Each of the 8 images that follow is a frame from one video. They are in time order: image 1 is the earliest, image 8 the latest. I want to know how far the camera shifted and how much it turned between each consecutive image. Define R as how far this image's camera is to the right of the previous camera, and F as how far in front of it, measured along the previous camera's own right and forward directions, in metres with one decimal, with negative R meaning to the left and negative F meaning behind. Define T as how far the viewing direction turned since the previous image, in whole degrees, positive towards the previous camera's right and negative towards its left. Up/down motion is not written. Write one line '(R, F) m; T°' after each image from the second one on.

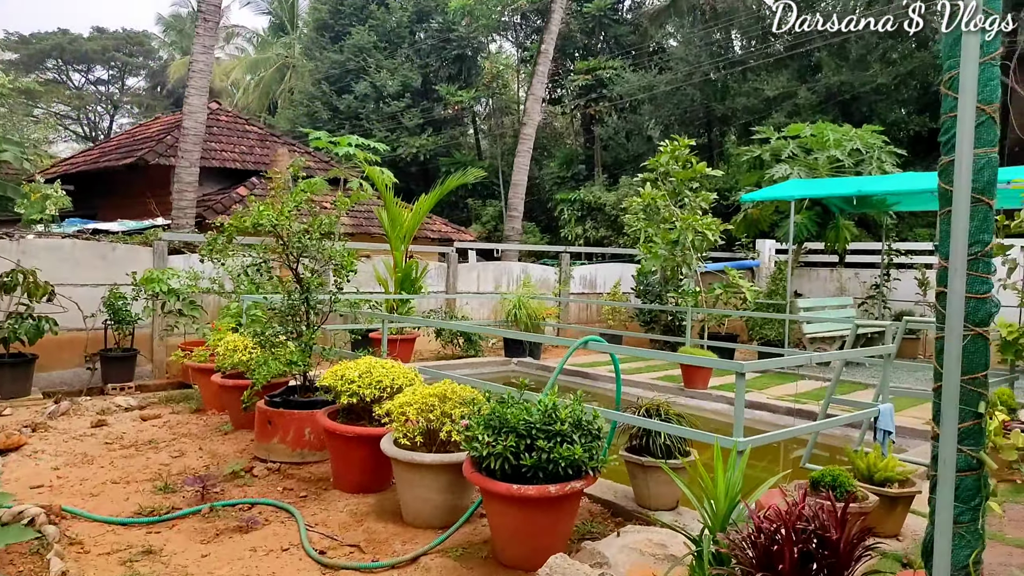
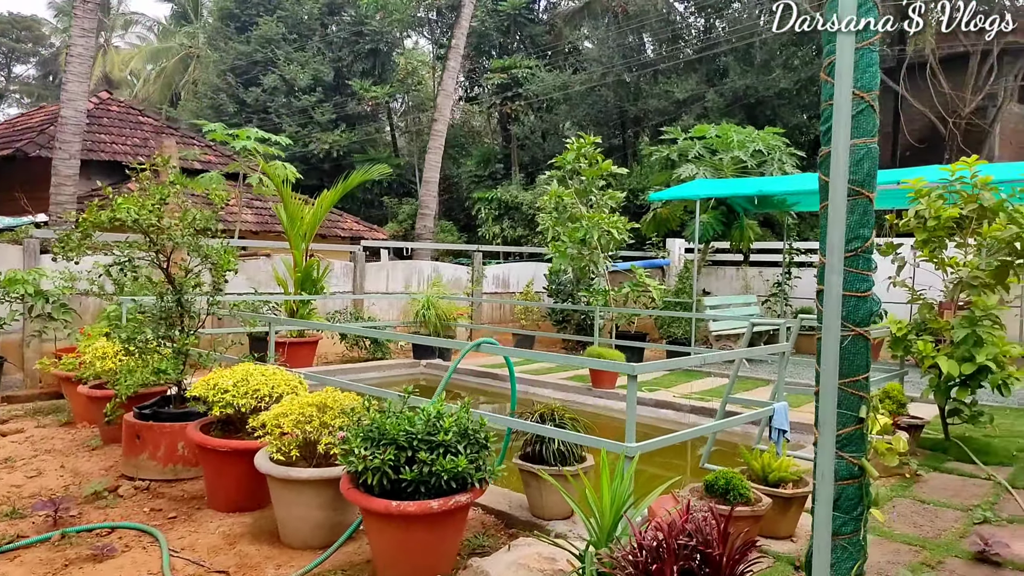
(+0.1, +0.2) m; +6°
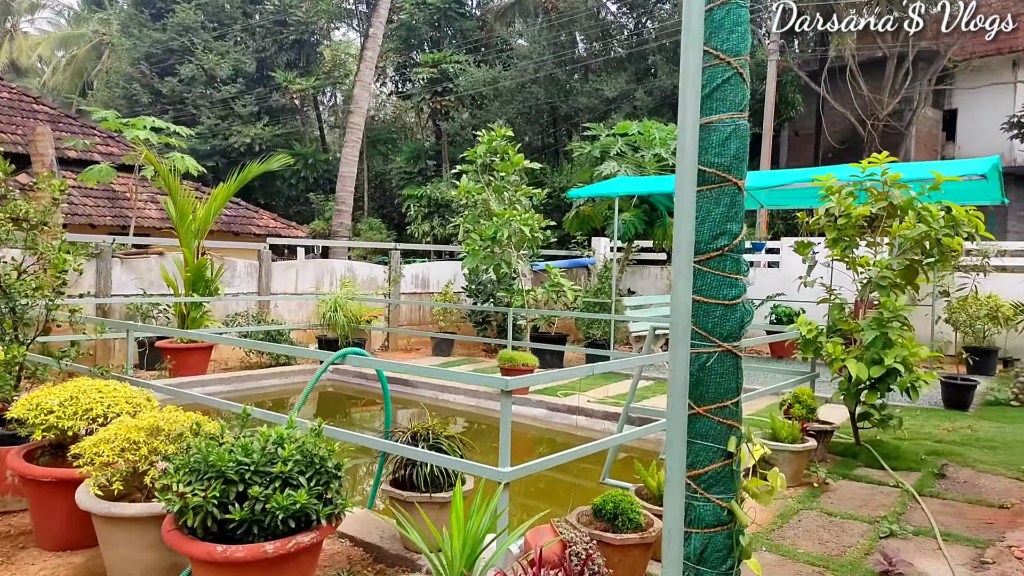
(+0.3, +0.3) m; +5°
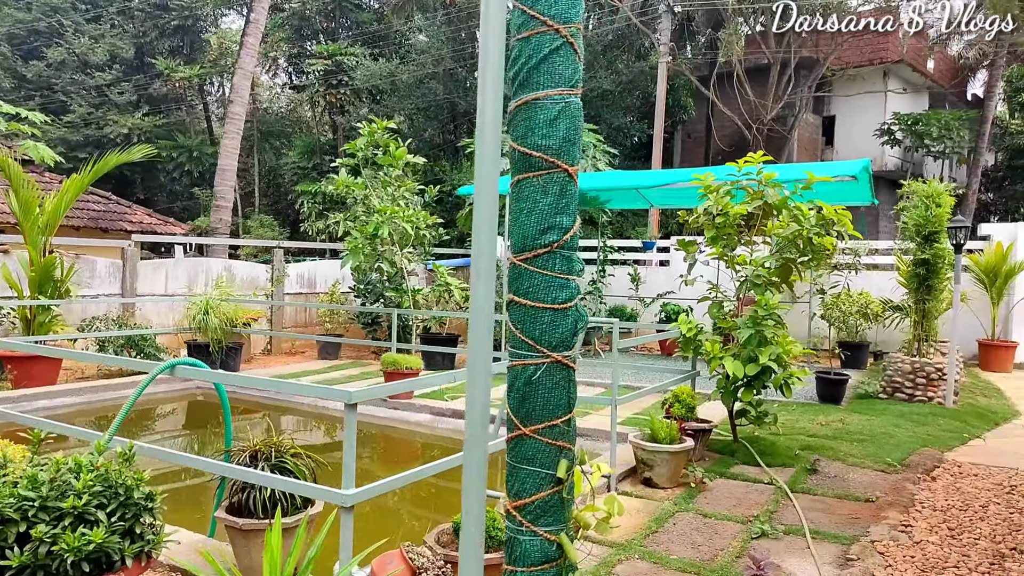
(+0.2, +0.2) m; +7°
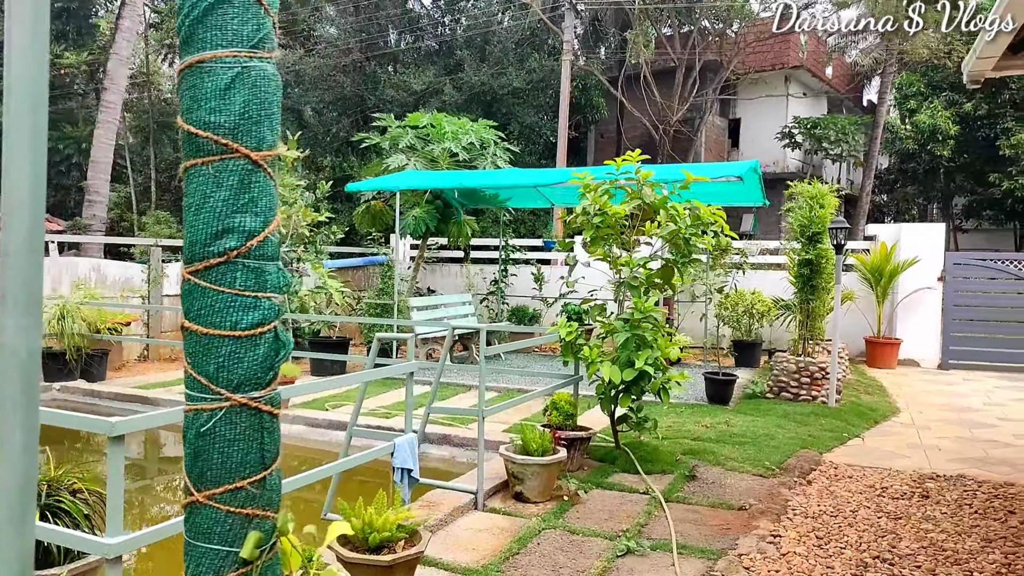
(+0.3, +0.2) m; +6°
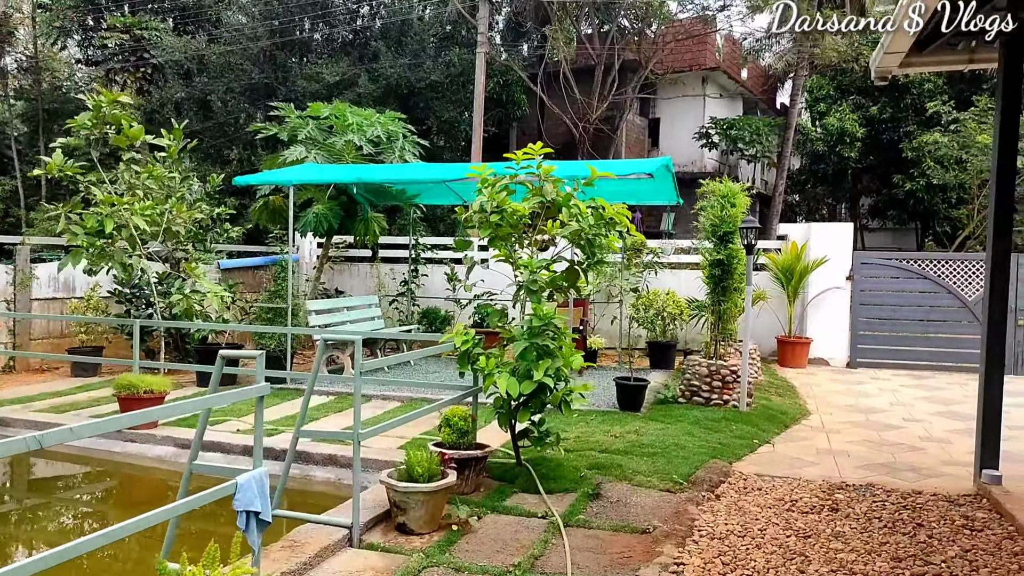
(+0.2, +0.4) m; +6°
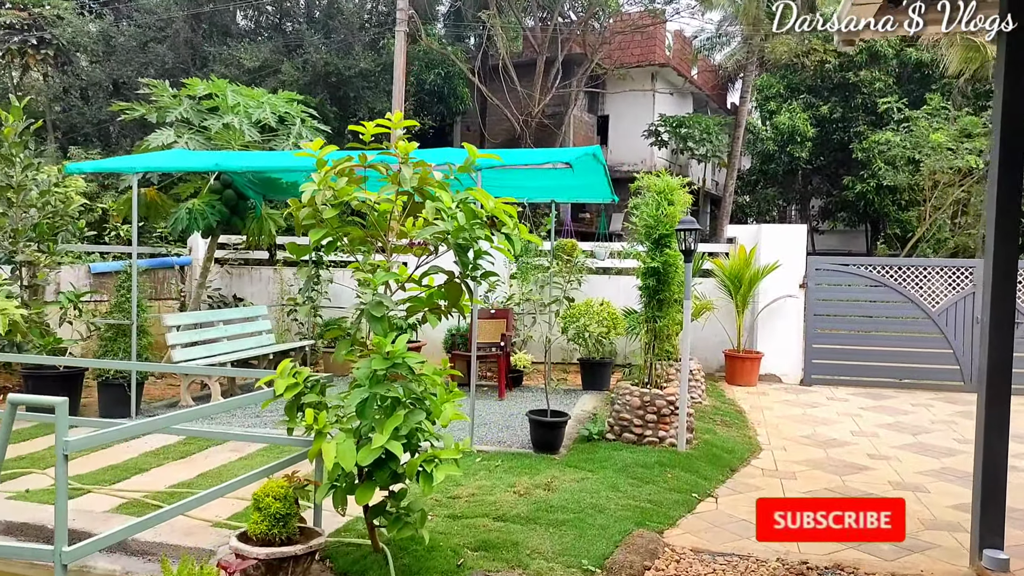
(+0.4, +1.1) m; +3°
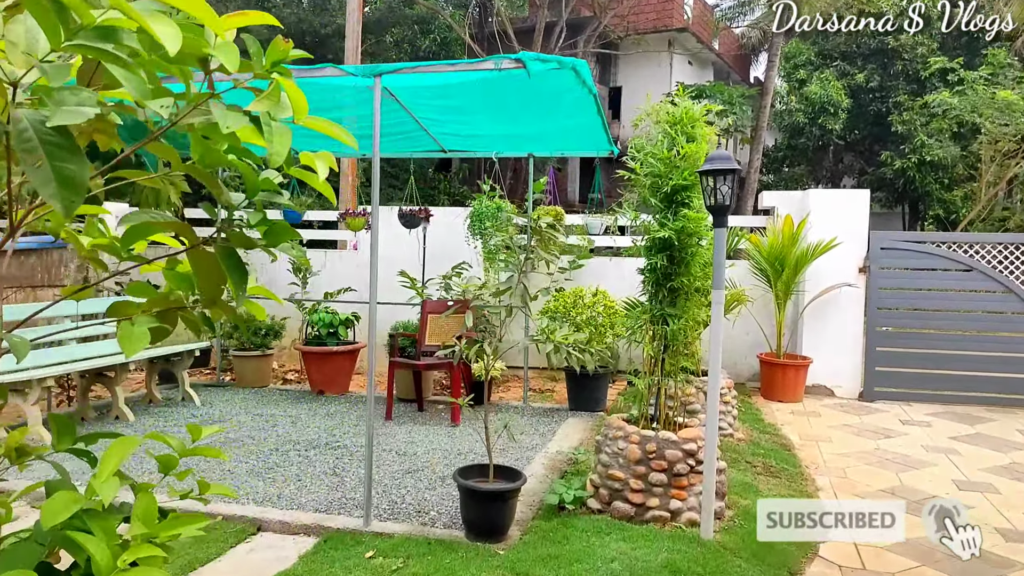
(+0.4, +1.8) m; -1°
